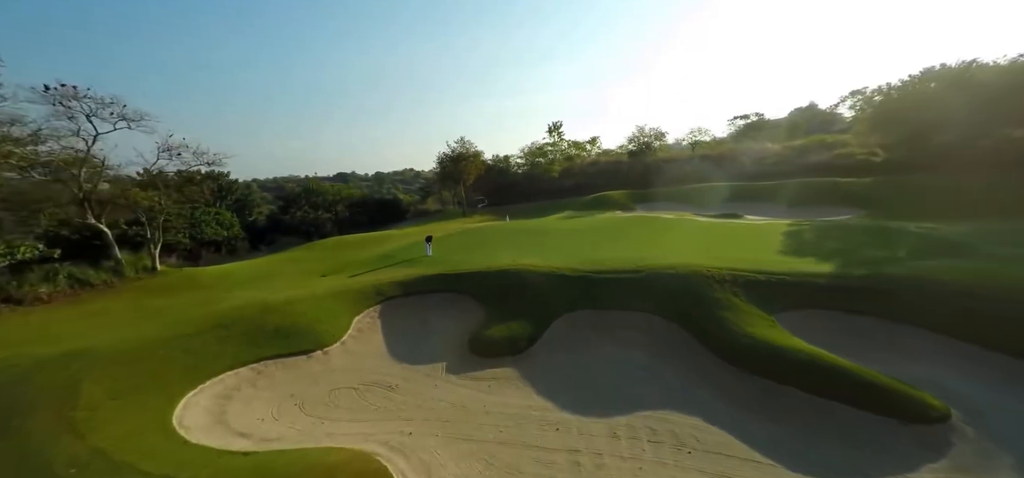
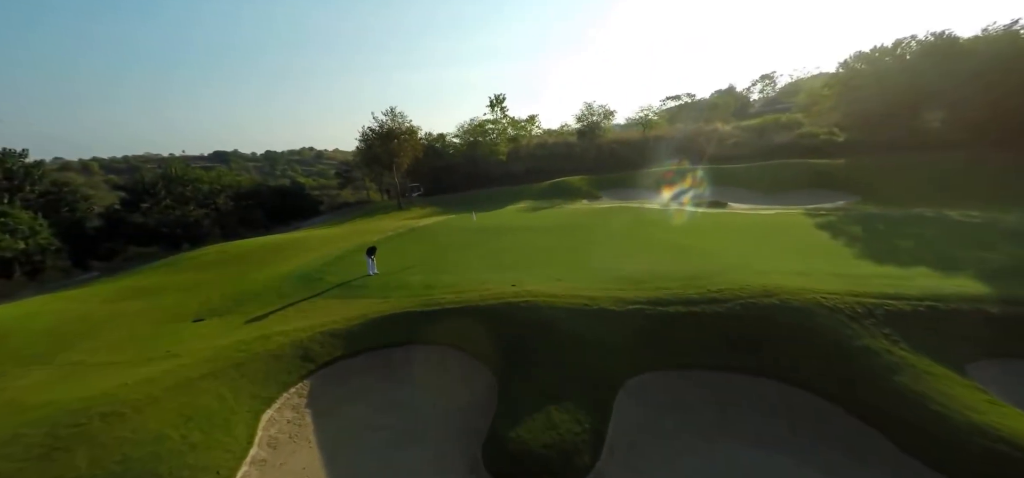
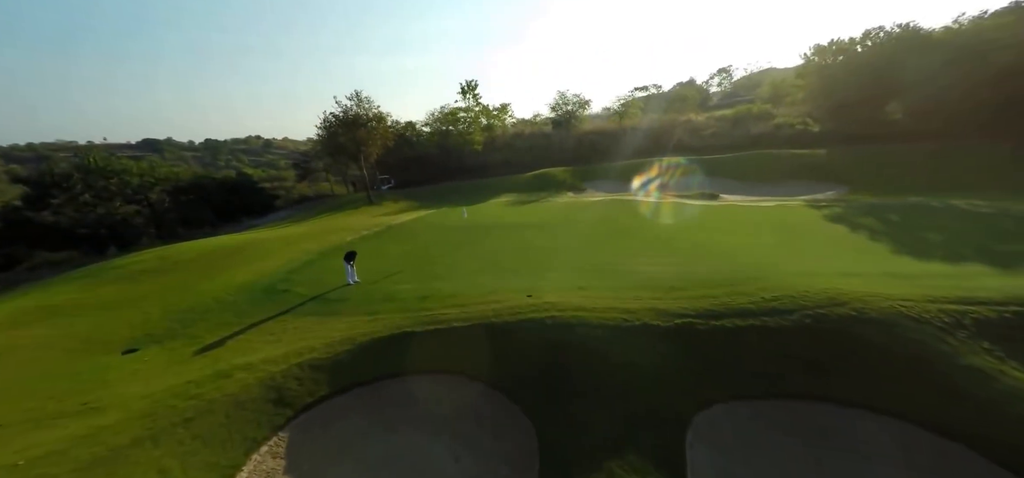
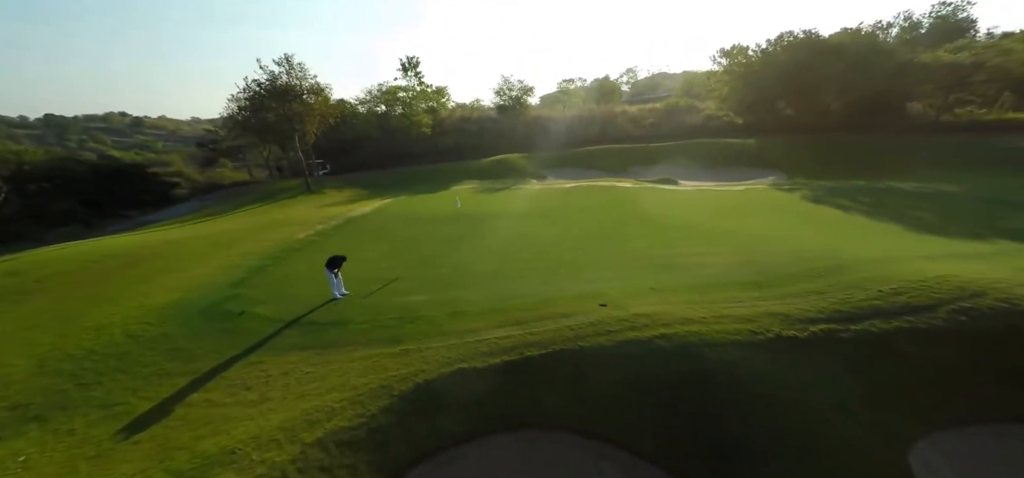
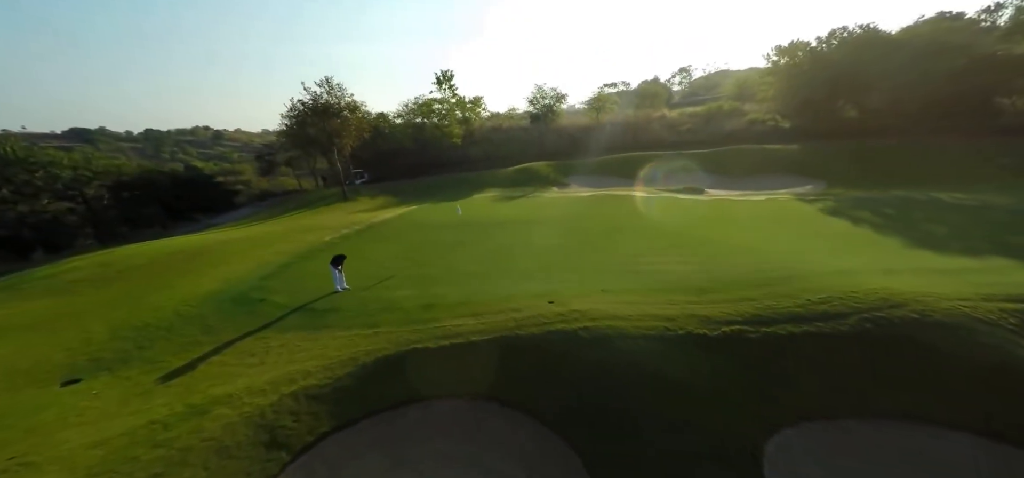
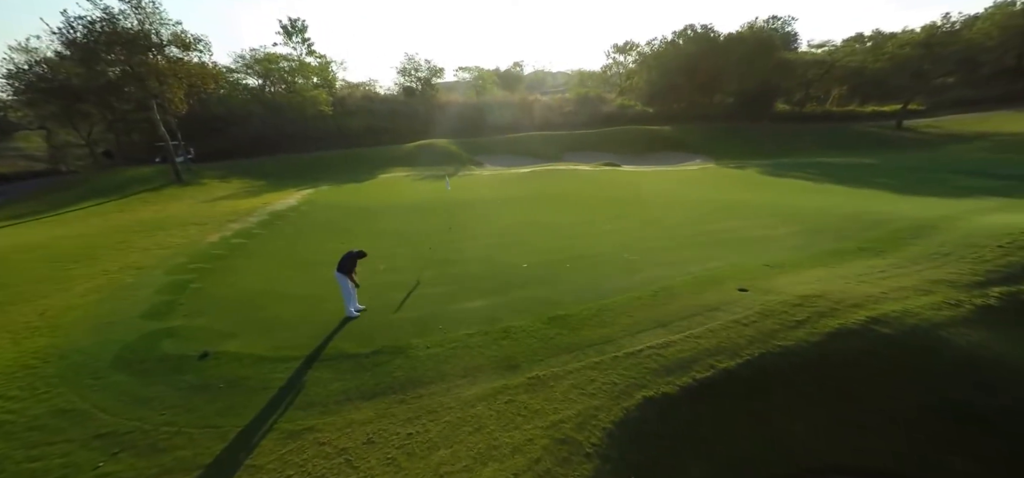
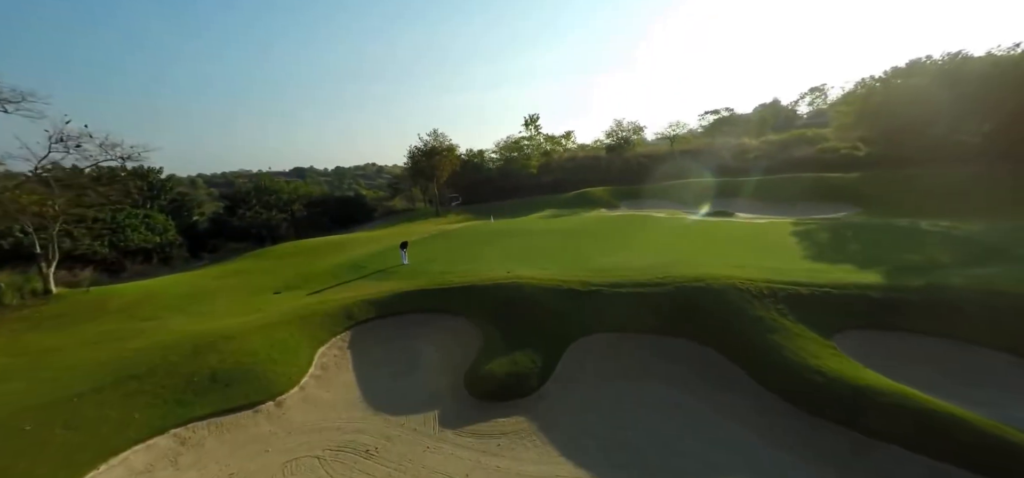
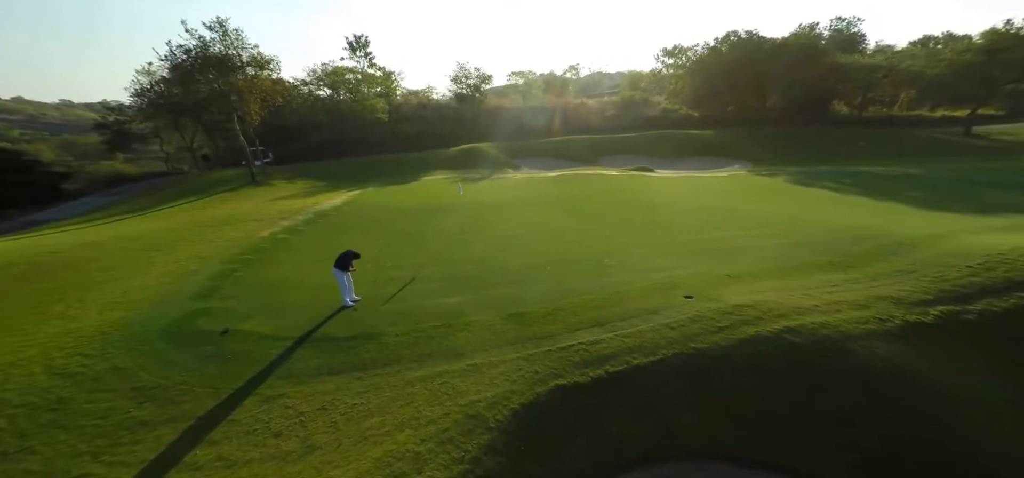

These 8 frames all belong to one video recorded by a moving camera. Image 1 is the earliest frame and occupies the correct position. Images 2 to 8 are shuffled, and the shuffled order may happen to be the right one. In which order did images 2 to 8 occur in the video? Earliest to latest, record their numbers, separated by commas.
7, 2, 3, 5, 4, 8, 6
